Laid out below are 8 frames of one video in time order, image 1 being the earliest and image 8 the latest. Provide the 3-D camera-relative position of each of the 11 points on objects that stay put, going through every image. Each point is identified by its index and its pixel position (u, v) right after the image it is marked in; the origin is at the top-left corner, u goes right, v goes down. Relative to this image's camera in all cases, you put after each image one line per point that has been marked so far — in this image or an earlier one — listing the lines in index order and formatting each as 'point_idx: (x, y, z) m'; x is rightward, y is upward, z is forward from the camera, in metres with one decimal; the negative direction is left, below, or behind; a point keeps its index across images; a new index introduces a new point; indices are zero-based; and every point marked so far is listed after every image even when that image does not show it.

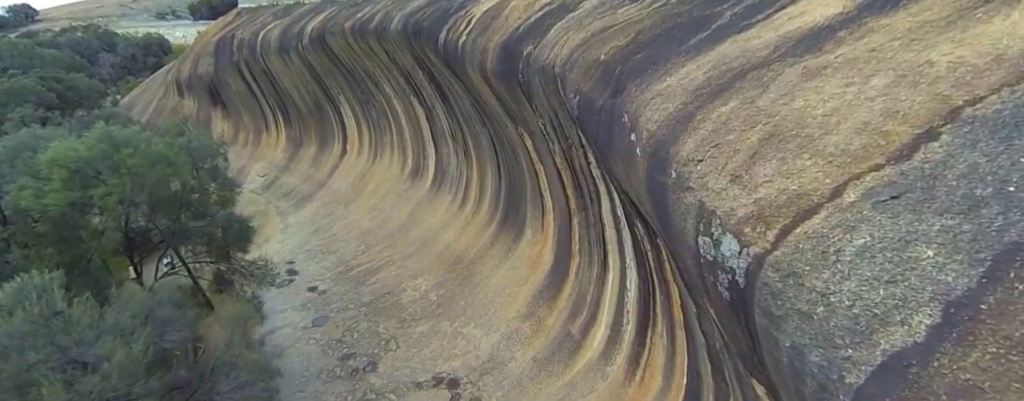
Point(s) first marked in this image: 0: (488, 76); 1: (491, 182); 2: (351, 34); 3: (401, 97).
0: (-0.5, +2.3, +11.3) m
1: (-0.5, +0.5, +15.6) m
2: (-4.8, +4.9, +18.0) m
3: (-3.4, +3.2, +18.7) m
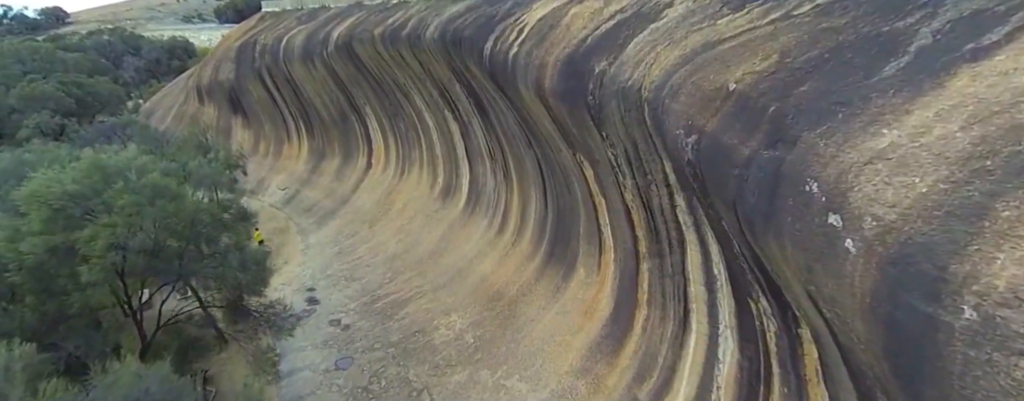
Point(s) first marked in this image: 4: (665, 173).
0: (+0.5, +1.7, +9.6) m
1: (+0.5, -0.2, +13.9) m
2: (-3.6, +4.3, +16.5) m
3: (-2.2, +2.5, +17.2) m
4: (+2.0, +0.4, +7.7) m
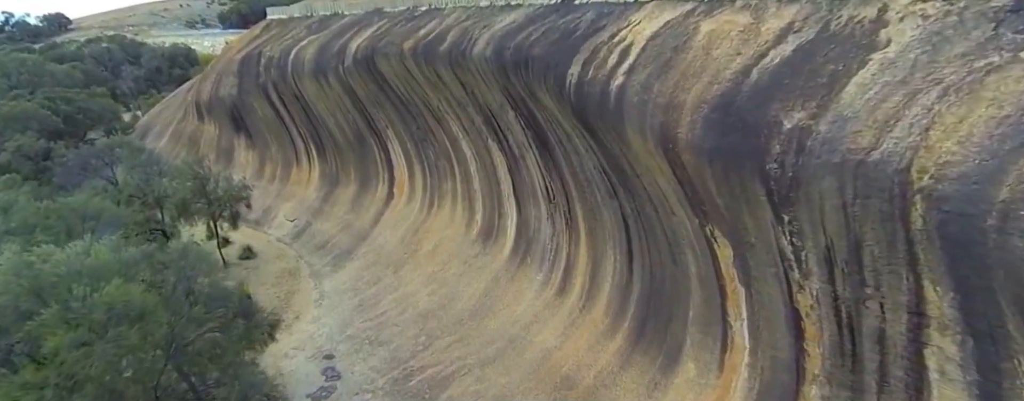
0: (+1.8, +0.6, +6.7) m
1: (+1.8, -1.3, +11.1) m
2: (-2.3, +3.2, +13.7) m
3: (-0.9, +1.4, +14.3) m
4: (+3.3, -0.7, +4.8) m
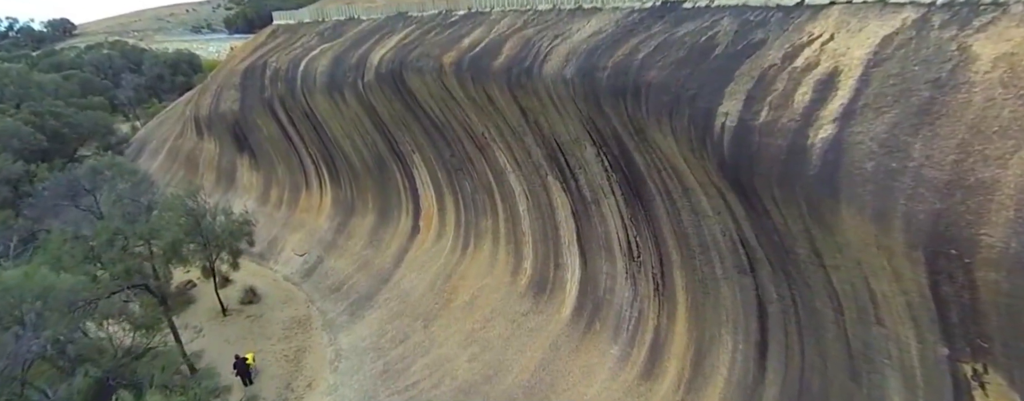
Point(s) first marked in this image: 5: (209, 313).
0: (+2.9, -0.4, +4.0) m
1: (+3.0, -2.2, +8.3) m
2: (-1.1, +2.3, +10.9) m
3: (+0.3, +0.5, +11.6) m
4: (+4.4, -1.7, +2.0) m
5: (-8.0, -3.0, +16.1) m
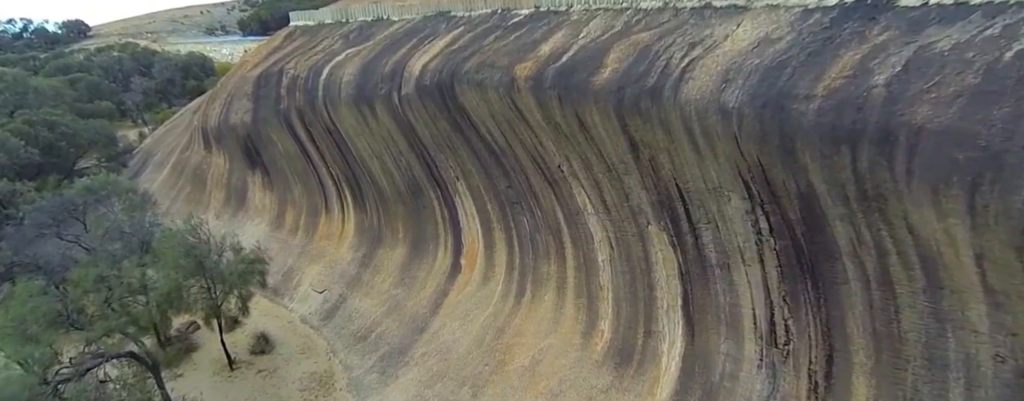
0: (+4.0, -1.2, +1.4) m
1: (+4.2, -3.0, +5.7) m
2: (+0.2, +1.5, +8.4) m
3: (+1.5, -0.3, +9.0) m
4: (+5.4, -2.5, -0.6) m
5: (-6.7, -3.7, +13.7) m
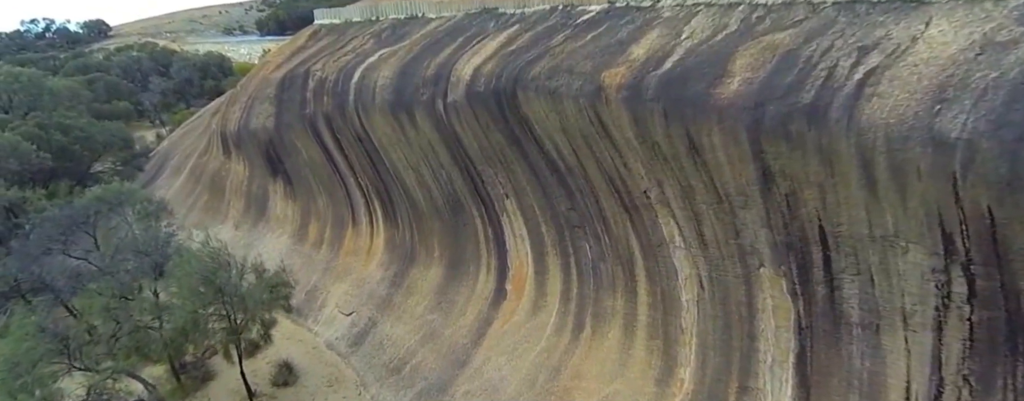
0: (+4.8, -1.6, -0.2) m
1: (+5.0, -3.5, +4.2) m
2: (+1.1, +1.1, +6.9) m
3: (+2.5, -0.7, +7.5) m
4: (+6.1, -3.0, -2.2) m
5: (-5.7, -4.0, +12.4) m
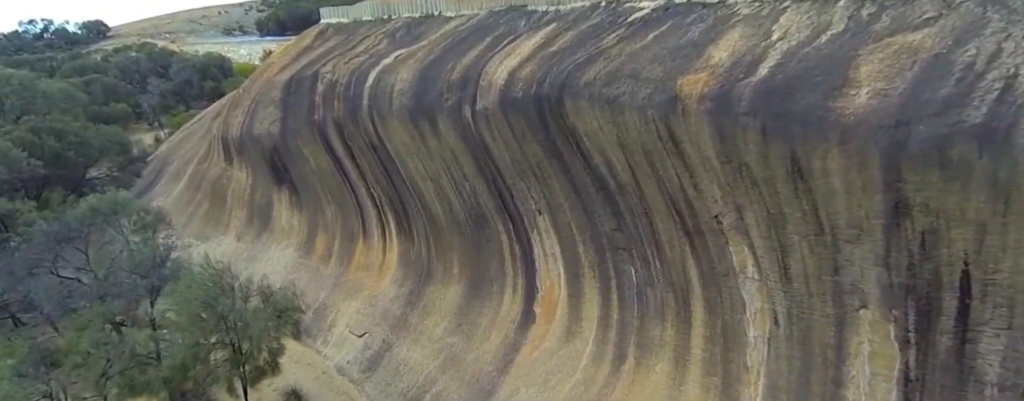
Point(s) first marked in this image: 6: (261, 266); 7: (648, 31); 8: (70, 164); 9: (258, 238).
0: (+5.3, -1.9, -1.2) m
1: (+5.6, -3.8, +3.1) m
2: (+1.7, +0.8, +5.9) m
3: (+3.1, -1.0, +6.5) m
4: (+6.7, -3.3, -3.2) m
5: (-5.2, -4.3, +11.4) m
6: (-6.8, -1.8, +16.4) m
7: (+1.6, +2.1, +7.2) m
8: (-14.5, +1.3, +19.9) m
9: (-7.1, -1.0, +17.0) m
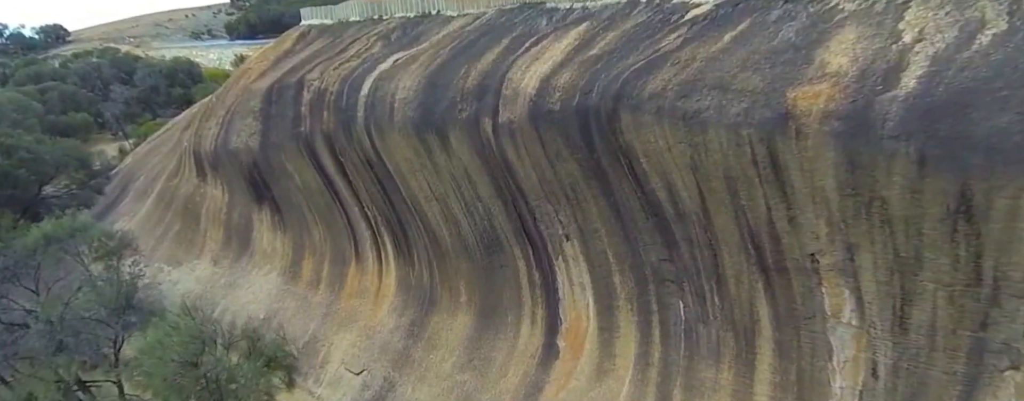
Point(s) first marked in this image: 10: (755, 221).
0: (+6.2, -2.2, -2.2) m
1: (+6.3, -4.0, +2.1) m
2: (+2.2, +0.5, +4.7) m
3: (+3.6, -1.3, +5.4) m
4: (+7.7, -3.5, -4.2) m
5: (-4.8, -4.8, +9.9) m
6: (-6.6, -2.3, +14.8) m
7: (+2.0, +1.7, +6.1) m
8: (-14.5, +0.6, +18.0) m
9: (-7.0, -1.5, +15.5) m
10: (+2.3, -0.2, +5.7) m
